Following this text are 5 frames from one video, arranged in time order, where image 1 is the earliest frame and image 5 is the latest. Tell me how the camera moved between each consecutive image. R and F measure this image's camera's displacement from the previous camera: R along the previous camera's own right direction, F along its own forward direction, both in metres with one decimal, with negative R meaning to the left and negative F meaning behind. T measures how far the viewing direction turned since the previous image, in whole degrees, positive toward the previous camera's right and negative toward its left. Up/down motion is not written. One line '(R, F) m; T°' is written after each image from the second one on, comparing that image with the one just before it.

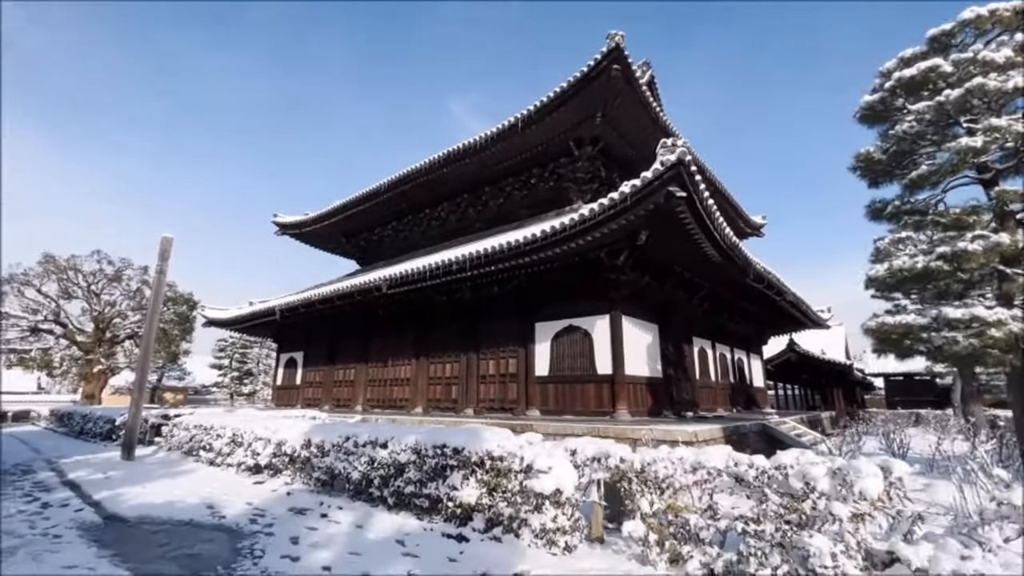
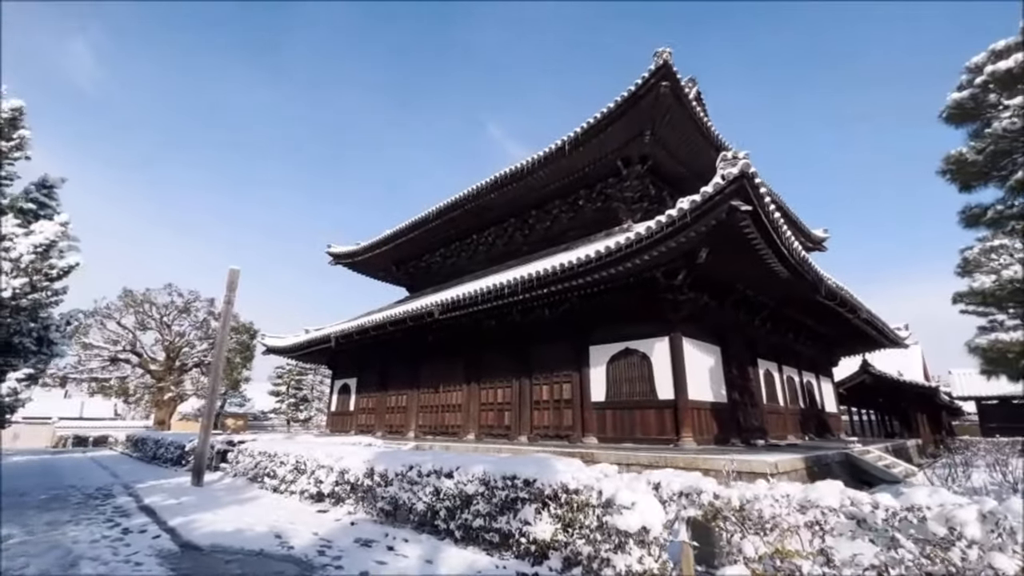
(-0.2, +0.1) m; -5°
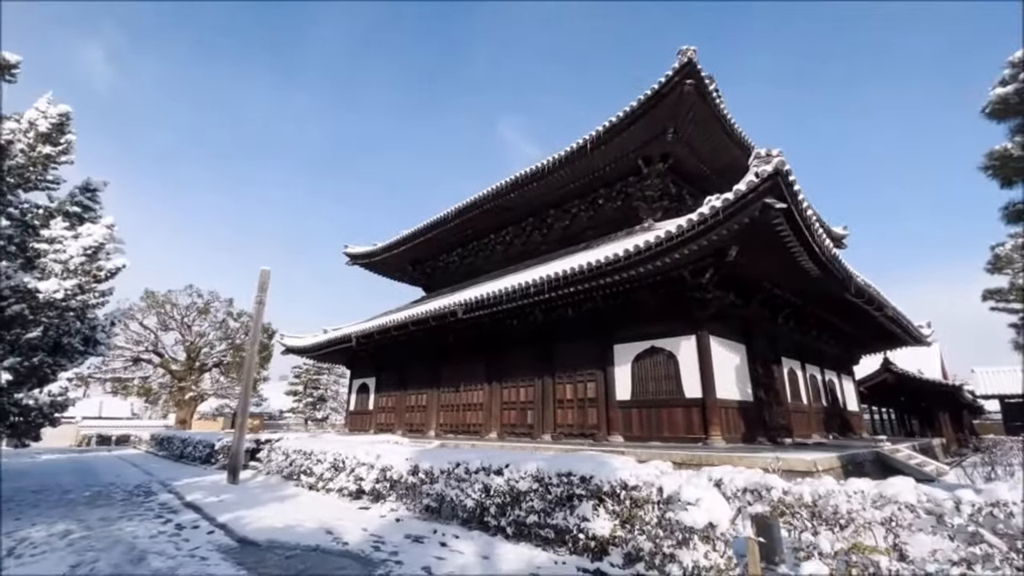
(-0.4, 0.0) m; -1°
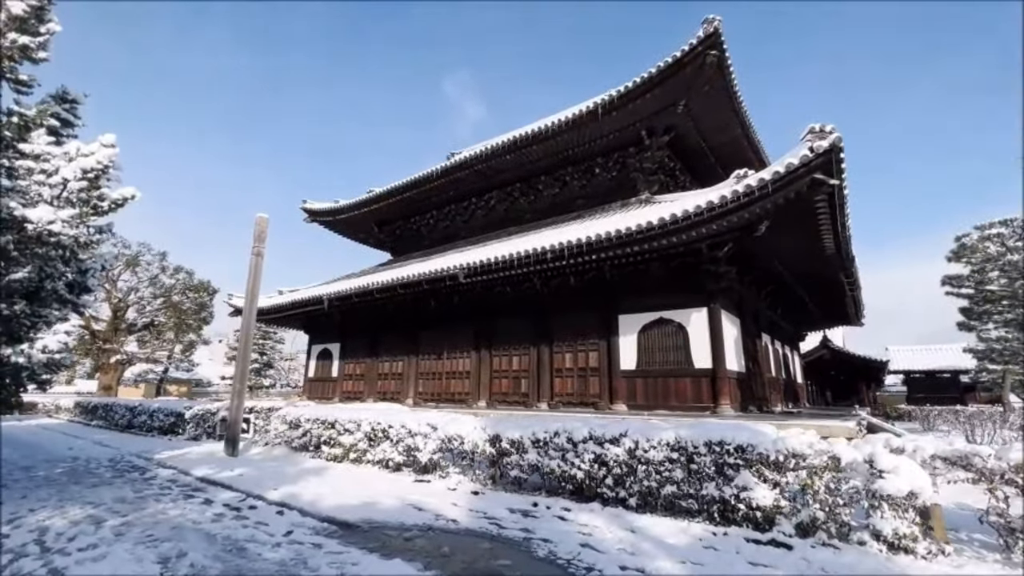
(-1.7, +0.5) m; +9°
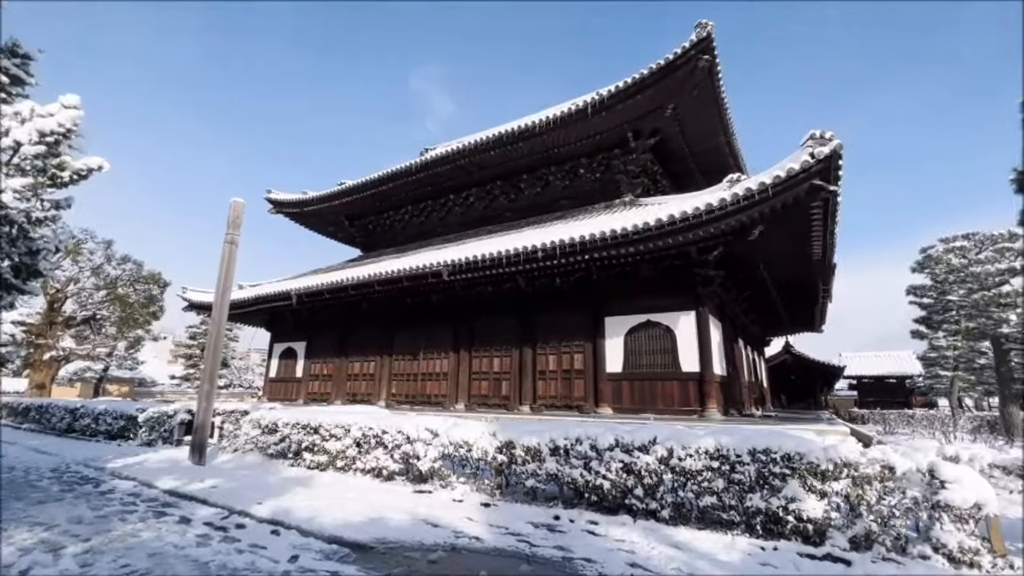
(-0.5, +0.4) m; +5°
